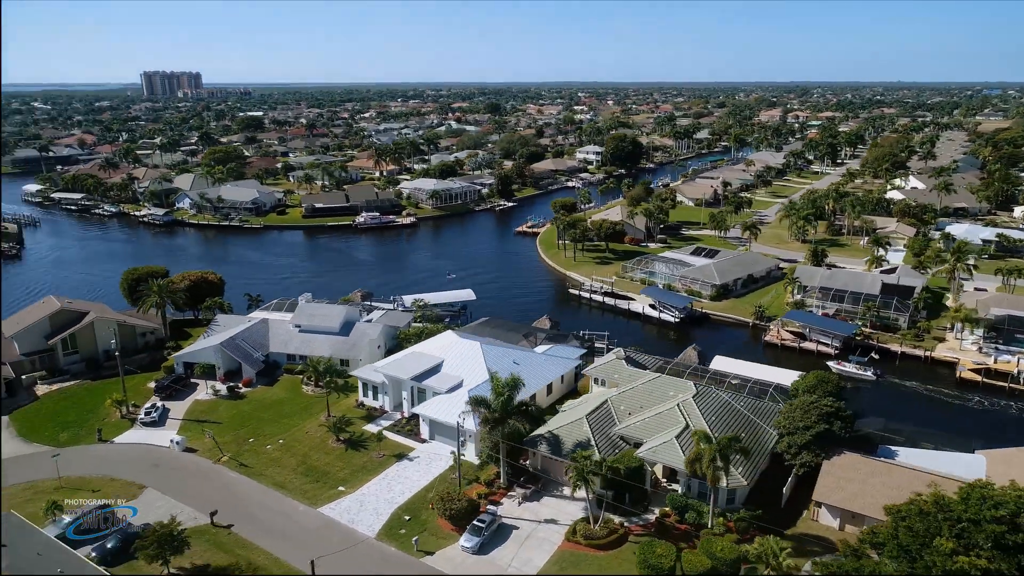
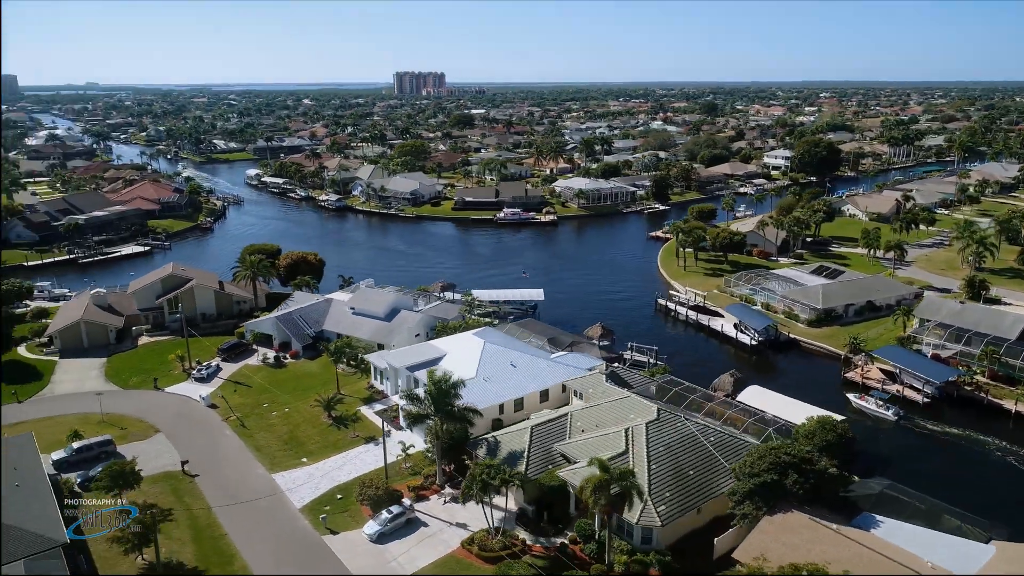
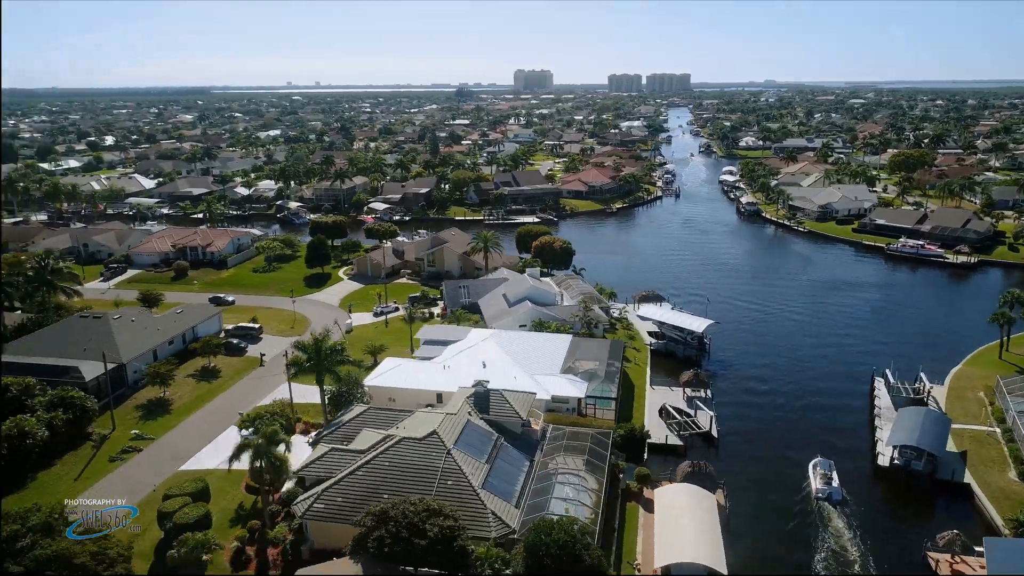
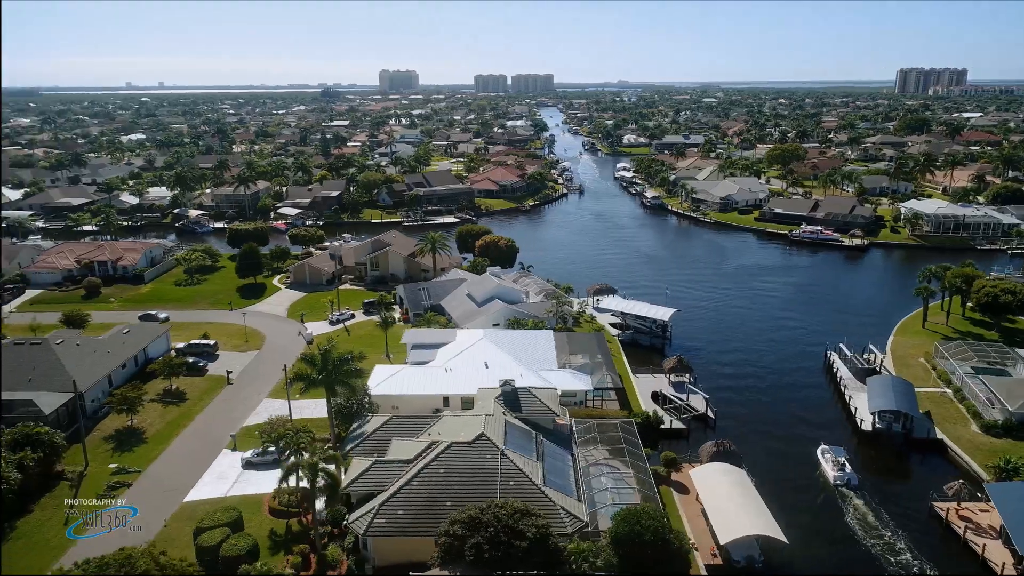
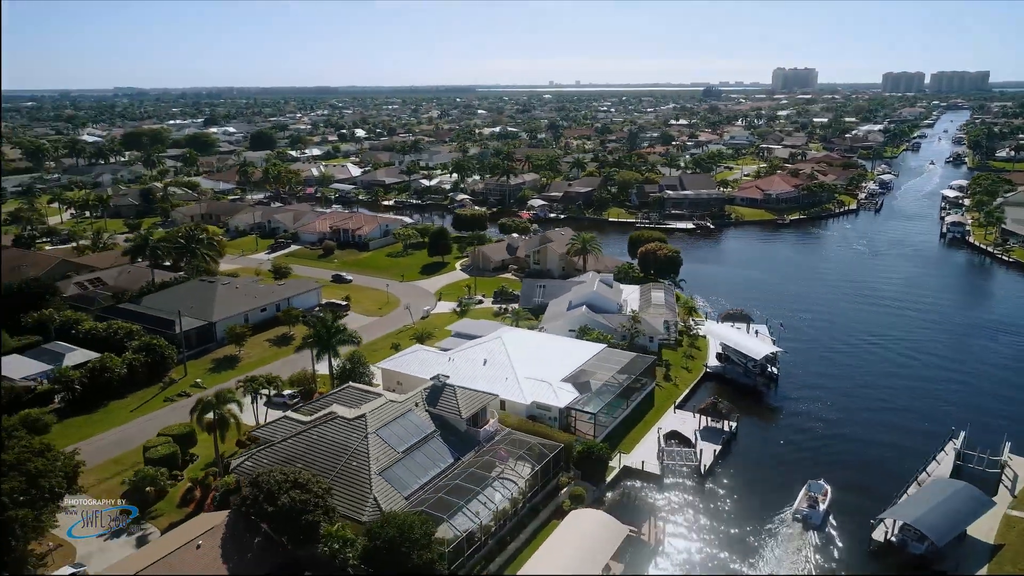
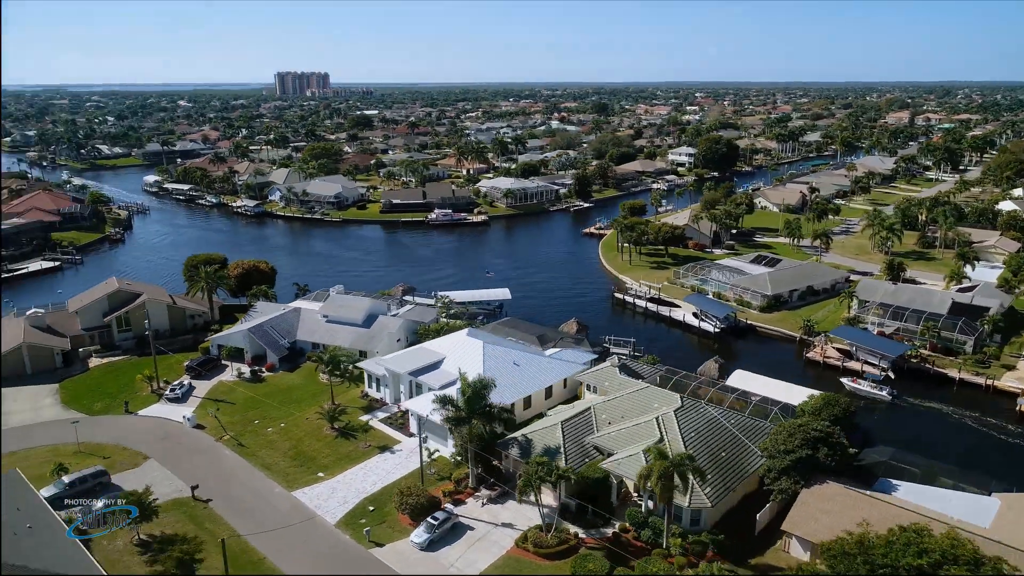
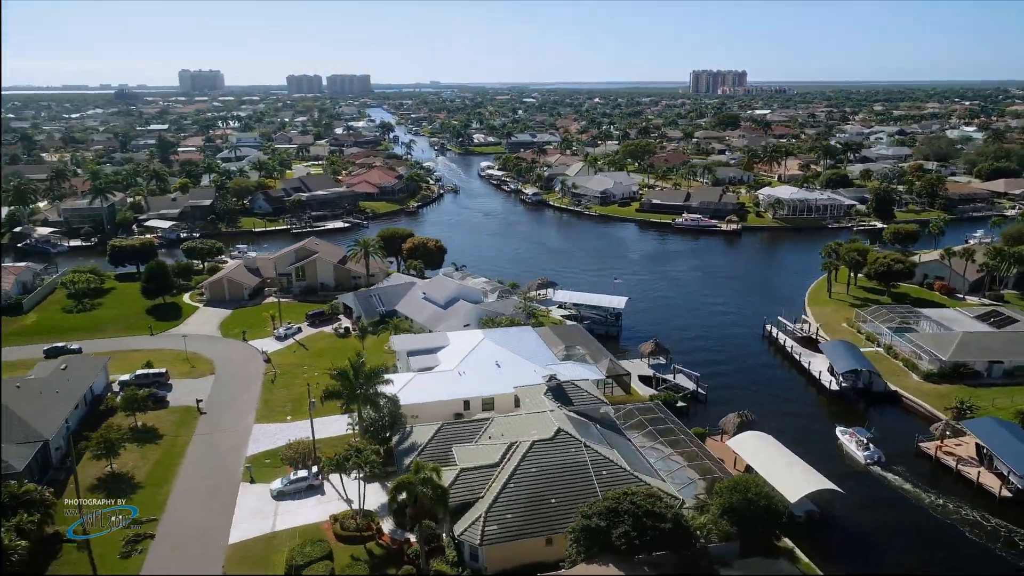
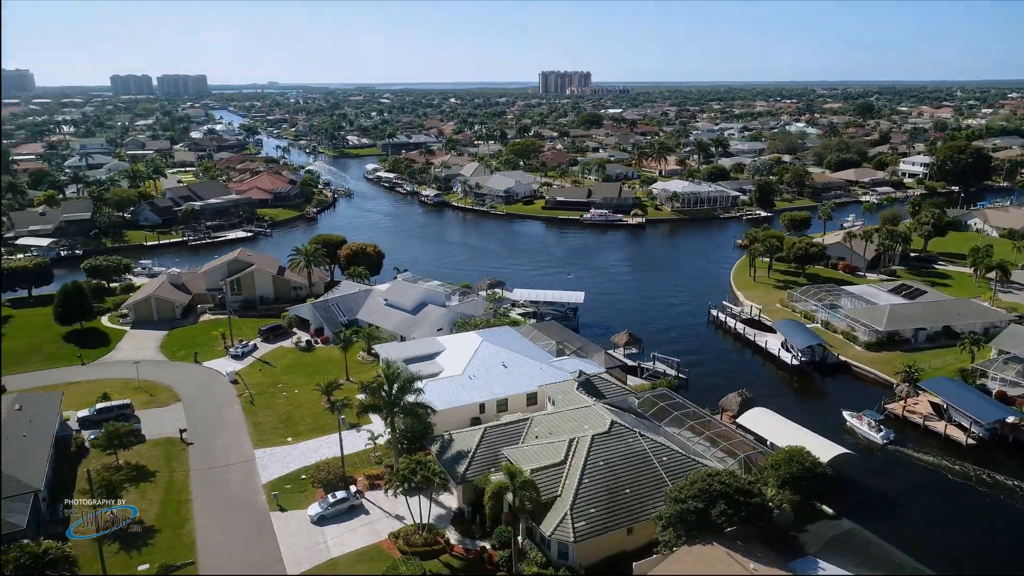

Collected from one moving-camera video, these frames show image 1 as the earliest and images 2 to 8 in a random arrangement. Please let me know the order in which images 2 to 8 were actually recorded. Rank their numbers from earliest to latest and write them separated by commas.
6, 2, 8, 7, 4, 3, 5
